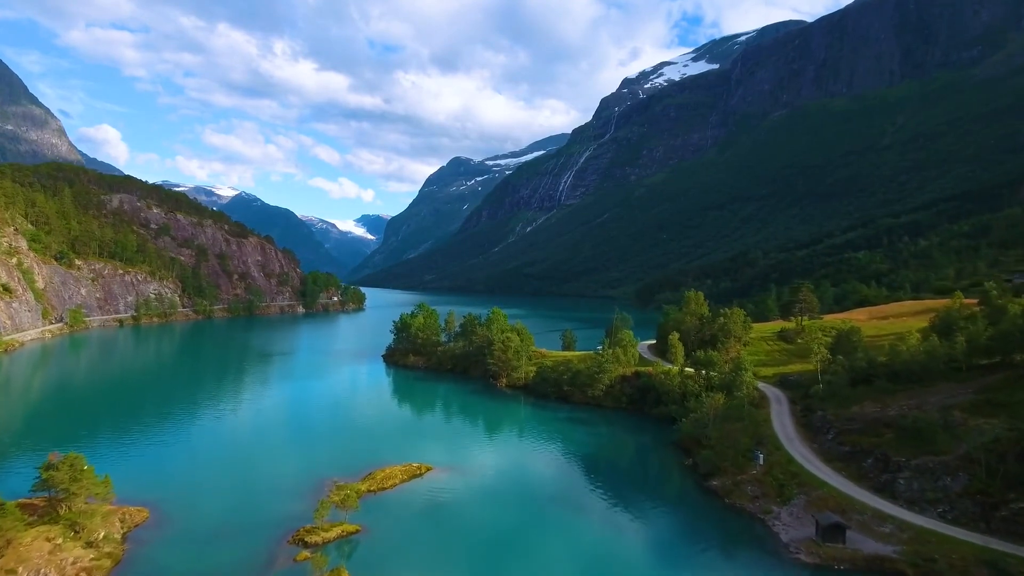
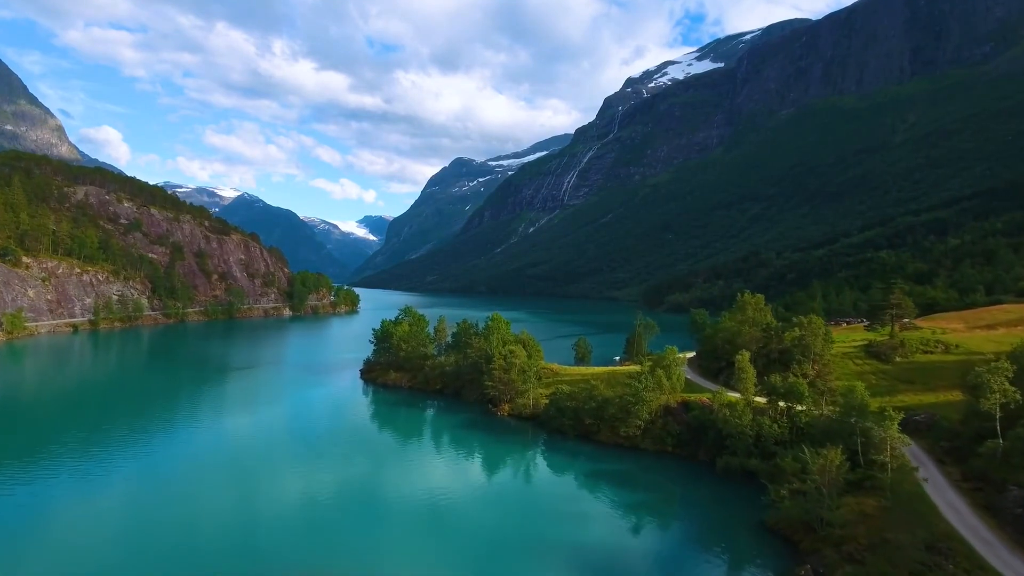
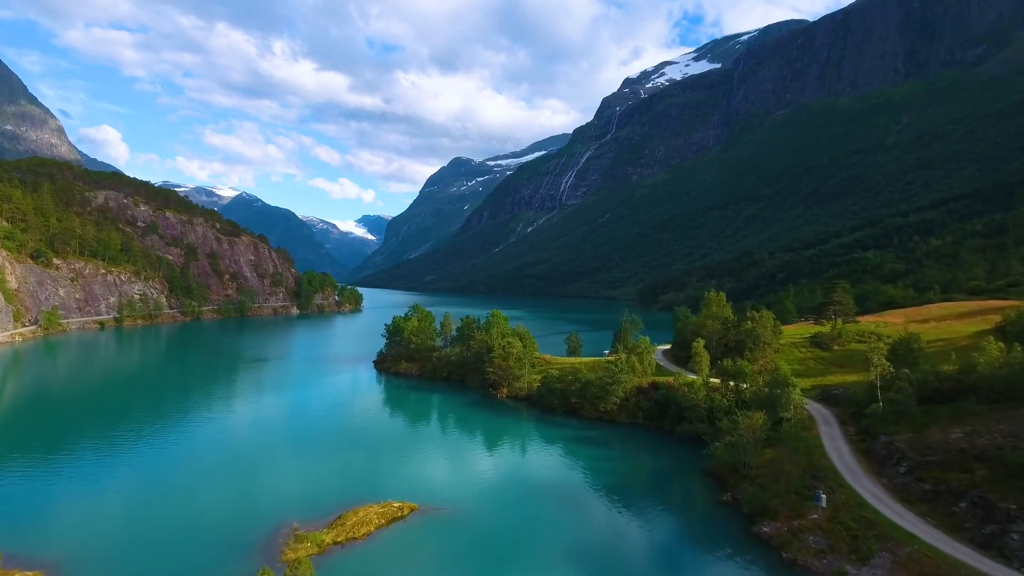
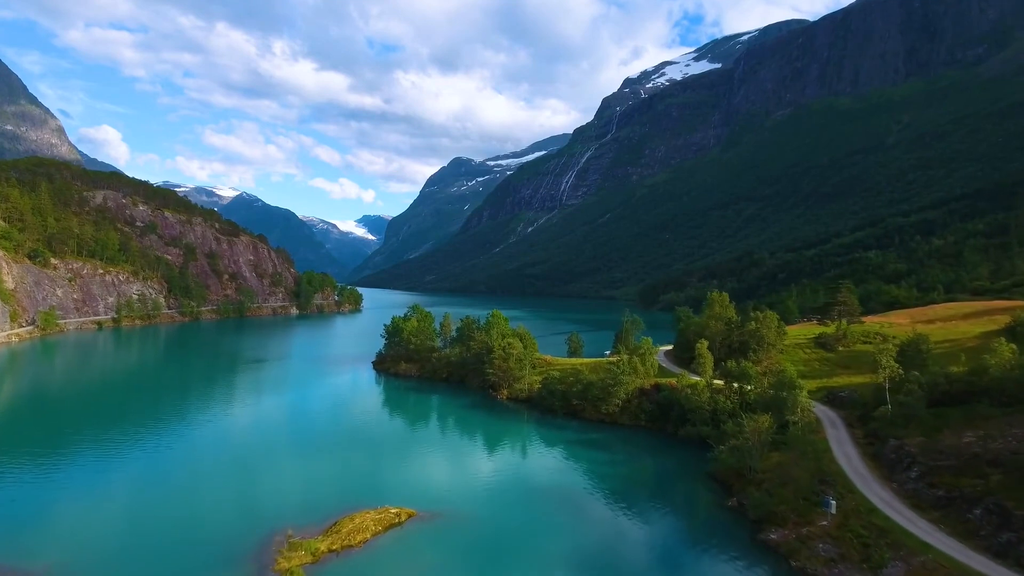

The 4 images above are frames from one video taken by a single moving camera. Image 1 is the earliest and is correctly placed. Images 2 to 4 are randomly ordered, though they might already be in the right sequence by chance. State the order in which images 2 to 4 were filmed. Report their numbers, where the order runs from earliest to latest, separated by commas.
3, 4, 2
